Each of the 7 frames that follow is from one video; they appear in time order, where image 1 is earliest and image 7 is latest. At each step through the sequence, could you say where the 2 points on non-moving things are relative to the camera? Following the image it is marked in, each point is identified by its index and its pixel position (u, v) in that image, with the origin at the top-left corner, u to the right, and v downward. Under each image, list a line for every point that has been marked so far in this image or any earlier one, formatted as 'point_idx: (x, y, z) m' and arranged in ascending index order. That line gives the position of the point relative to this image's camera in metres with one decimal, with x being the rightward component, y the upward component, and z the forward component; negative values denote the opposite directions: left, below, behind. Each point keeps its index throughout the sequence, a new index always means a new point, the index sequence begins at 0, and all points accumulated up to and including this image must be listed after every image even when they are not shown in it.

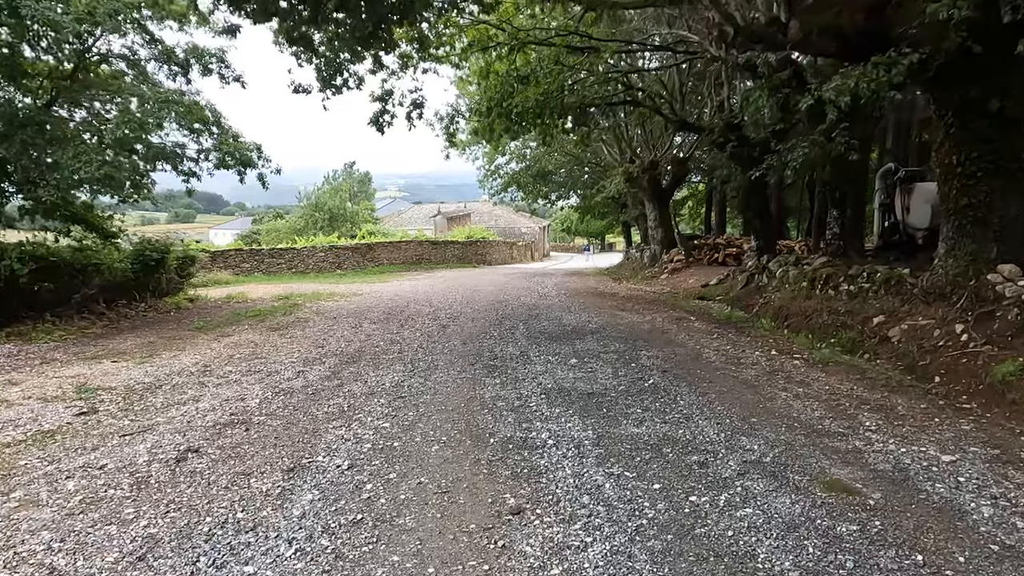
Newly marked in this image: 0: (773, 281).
0: (+4.2, +0.1, +10.7) m
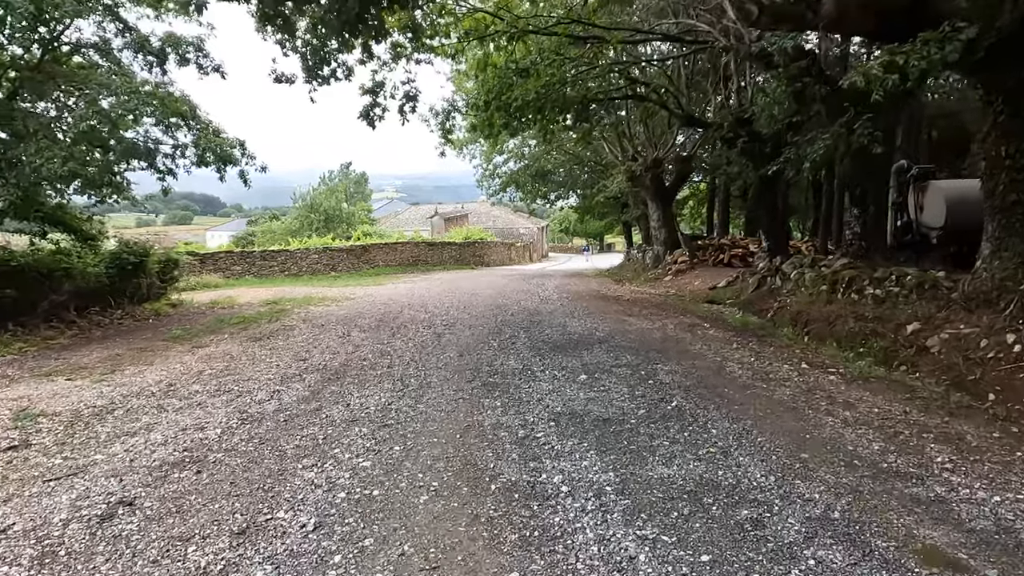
0: (+4.2, +0.1, +10.1) m
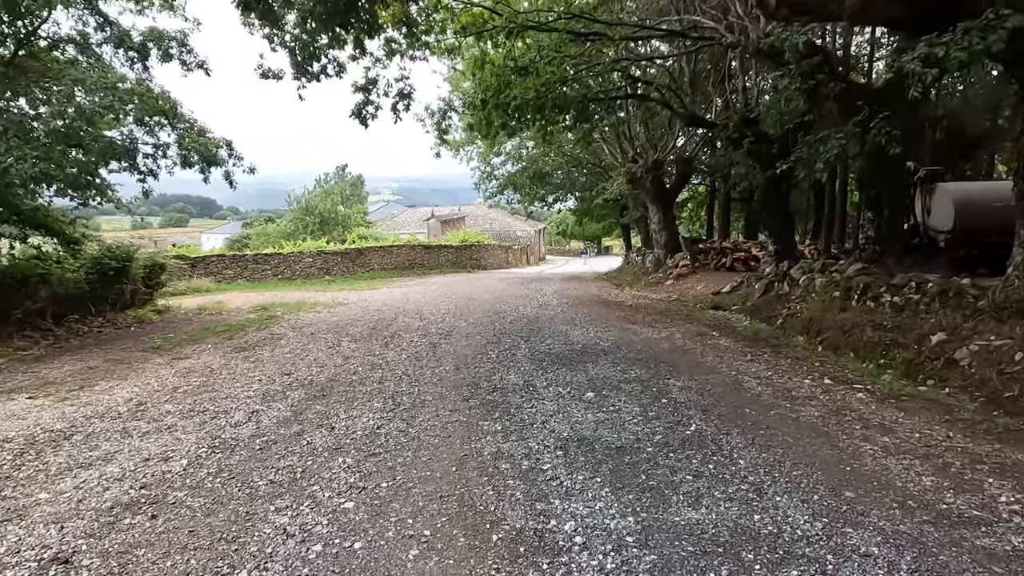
0: (+4.2, 0.0, +9.8) m
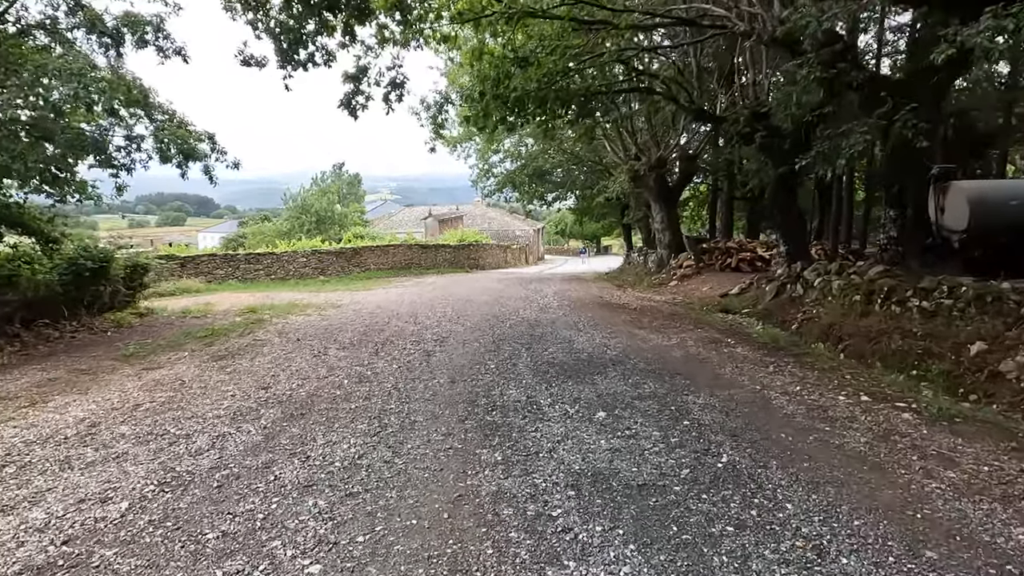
0: (+4.2, -0.1, +9.3) m
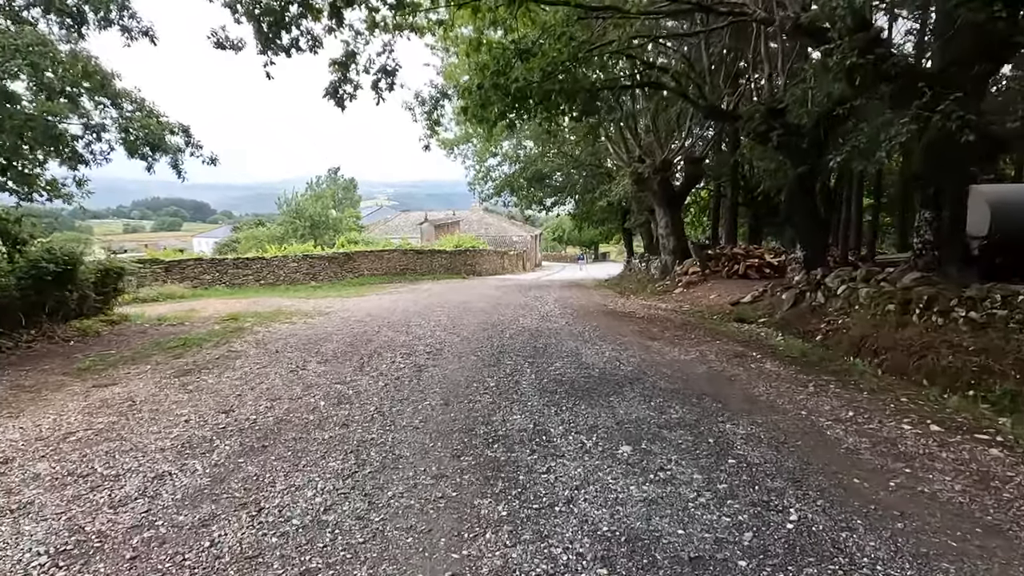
0: (+4.2, -0.2, +8.6) m
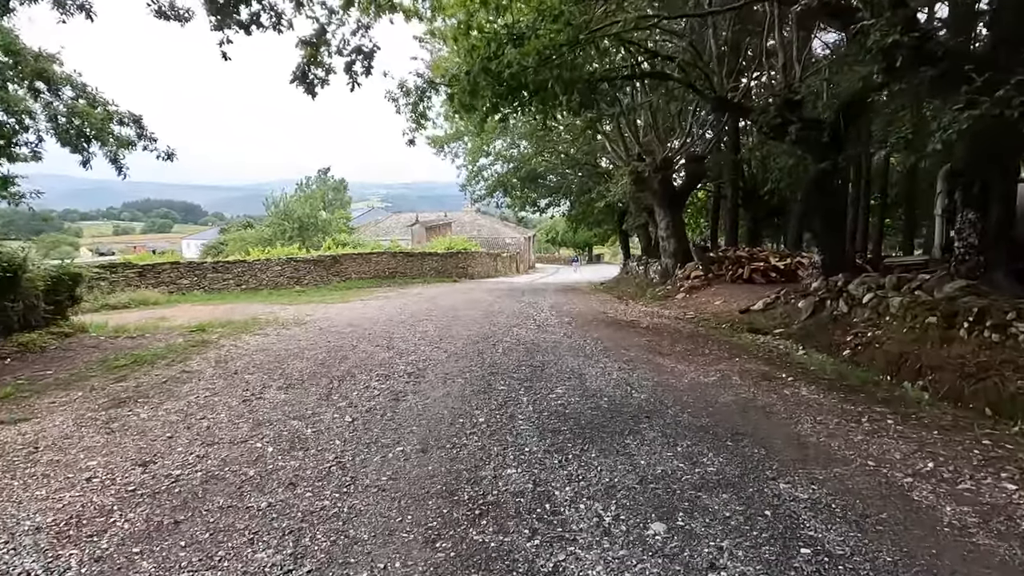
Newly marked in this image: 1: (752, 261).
0: (+4.1, -0.3, +7.8) m
1: (+5.5, +0.6, +15.1) m
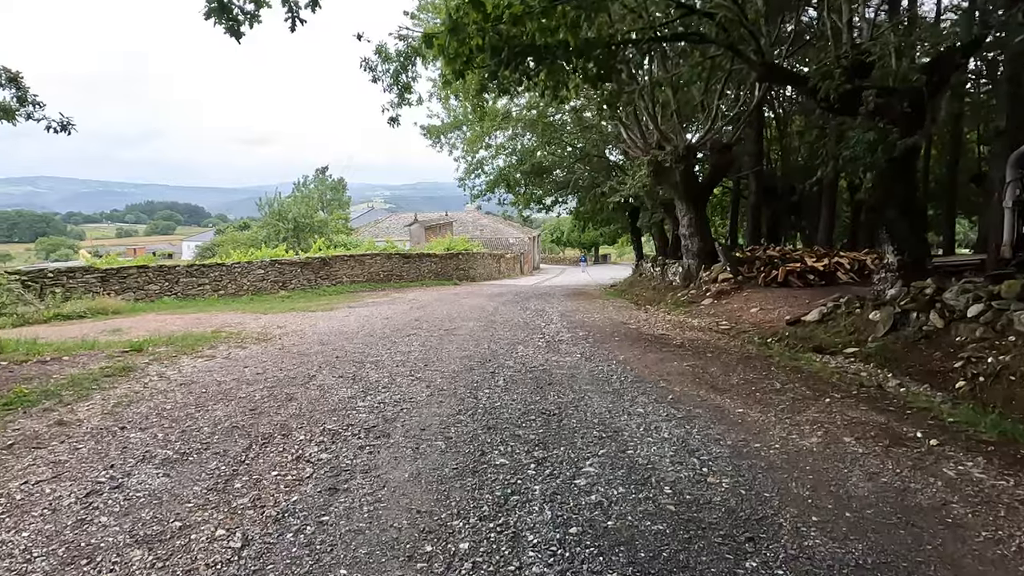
0: (+4.2, -0.4, +6.0) m
1: (+5.6, +0.5, +13.3) m
